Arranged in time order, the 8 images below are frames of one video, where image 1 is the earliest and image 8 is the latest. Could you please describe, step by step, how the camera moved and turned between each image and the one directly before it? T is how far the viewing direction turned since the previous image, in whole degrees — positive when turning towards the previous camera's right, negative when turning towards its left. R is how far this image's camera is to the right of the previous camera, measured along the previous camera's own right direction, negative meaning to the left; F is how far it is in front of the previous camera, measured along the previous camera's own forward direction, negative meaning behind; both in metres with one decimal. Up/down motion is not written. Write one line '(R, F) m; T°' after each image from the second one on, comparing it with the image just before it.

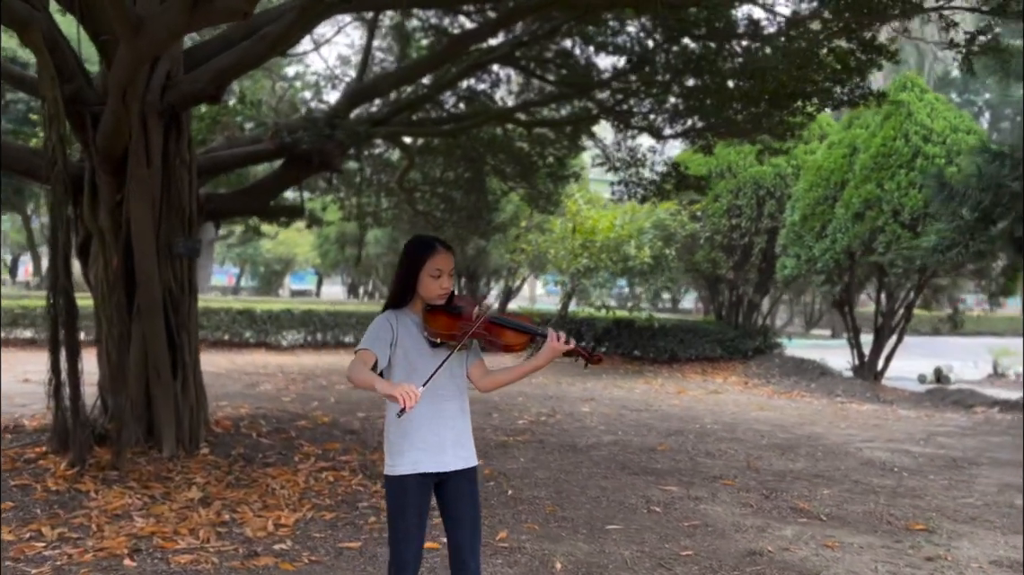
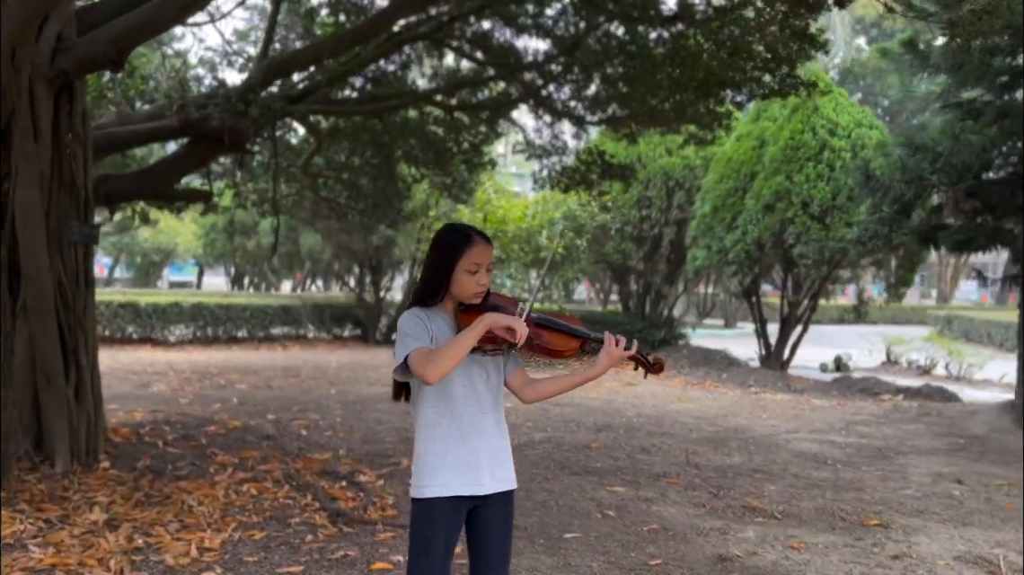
(-0.3, +0.4) m; +8°
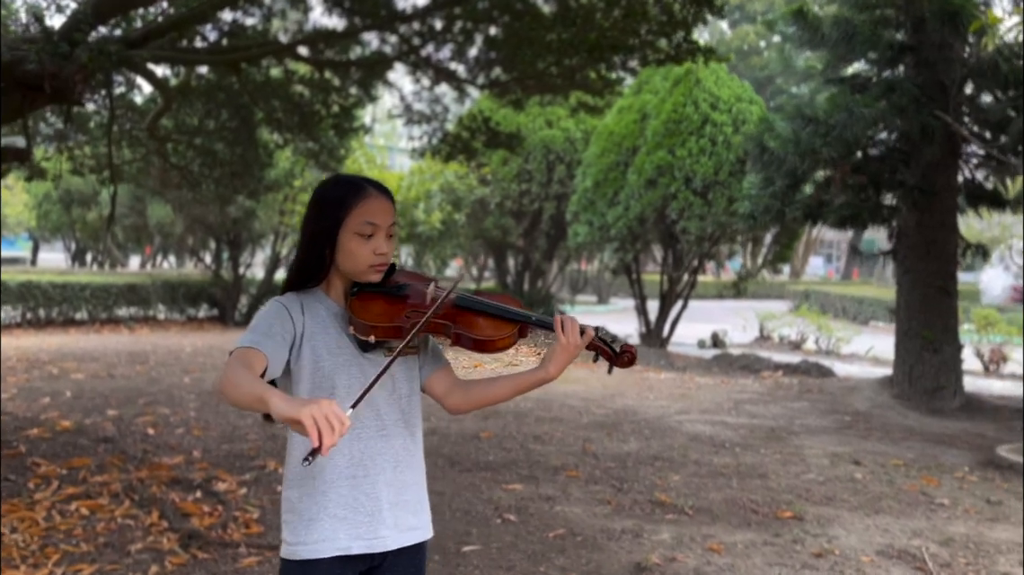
(-0.1, +0.6) m; +9°
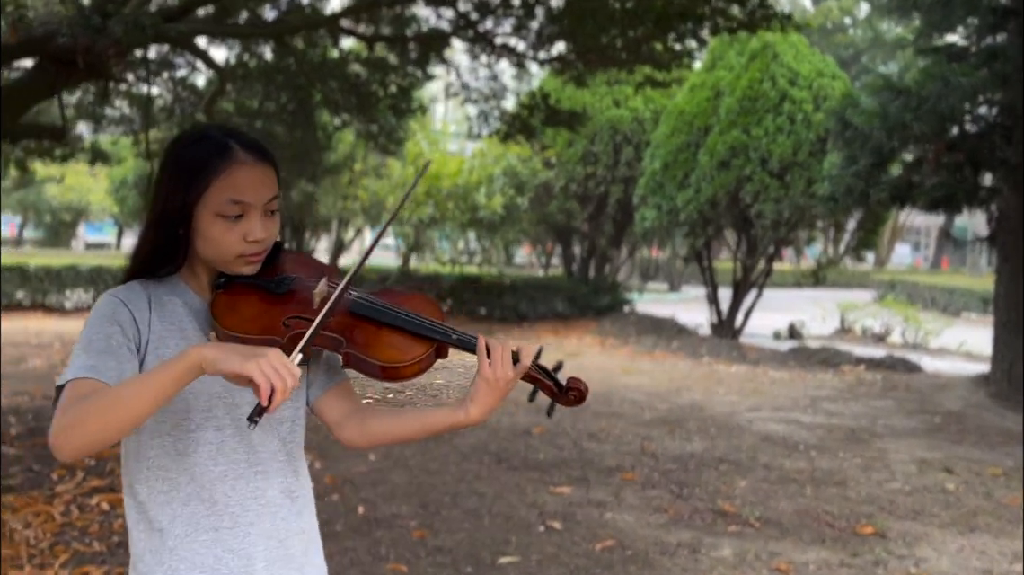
(+0.1, +0.4) m; -5°
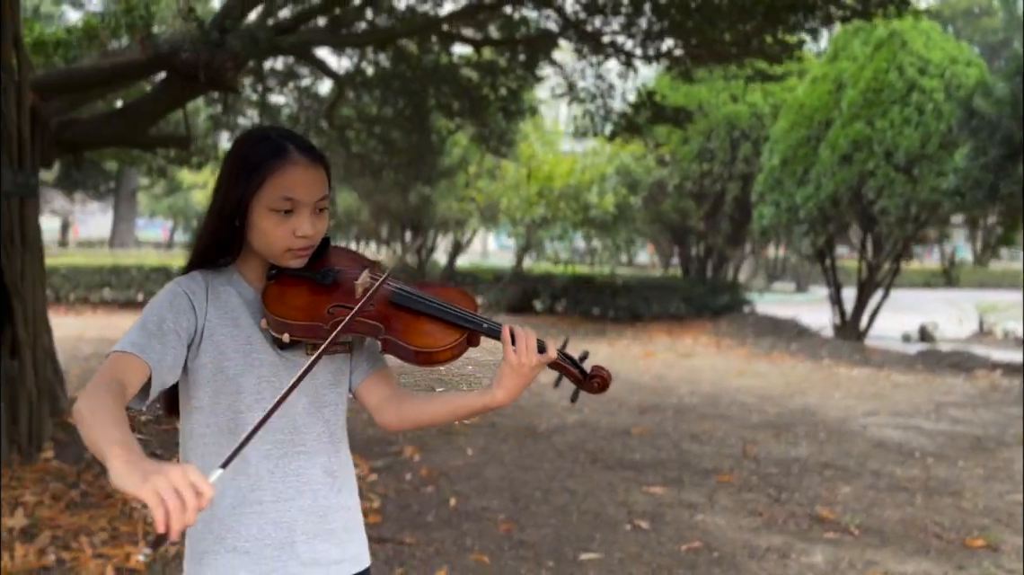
(+0.2, 0.0) m; -8°
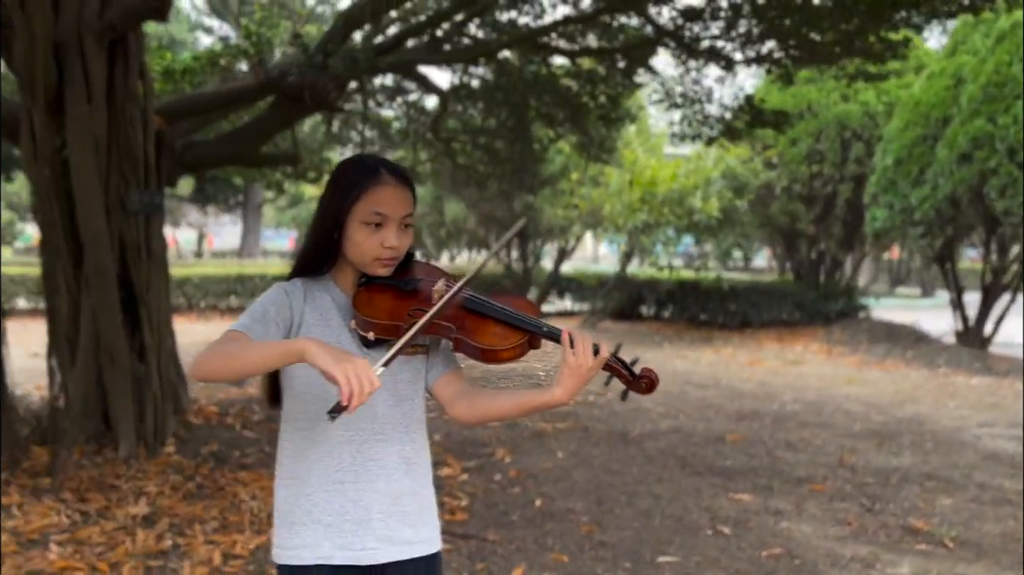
(+0.2, -0.1) m; -8°
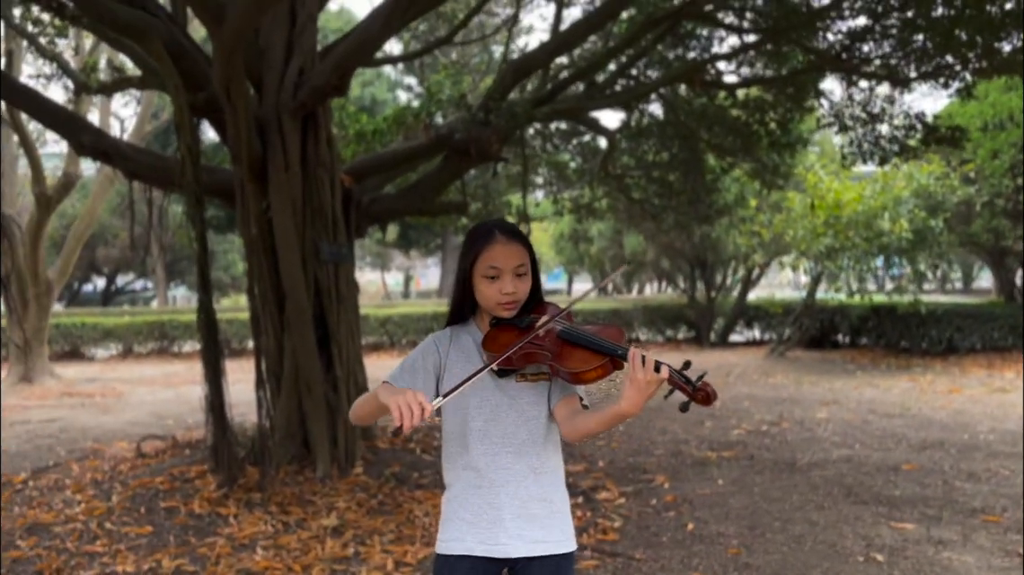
(+0.3, -0.3) m; -13°
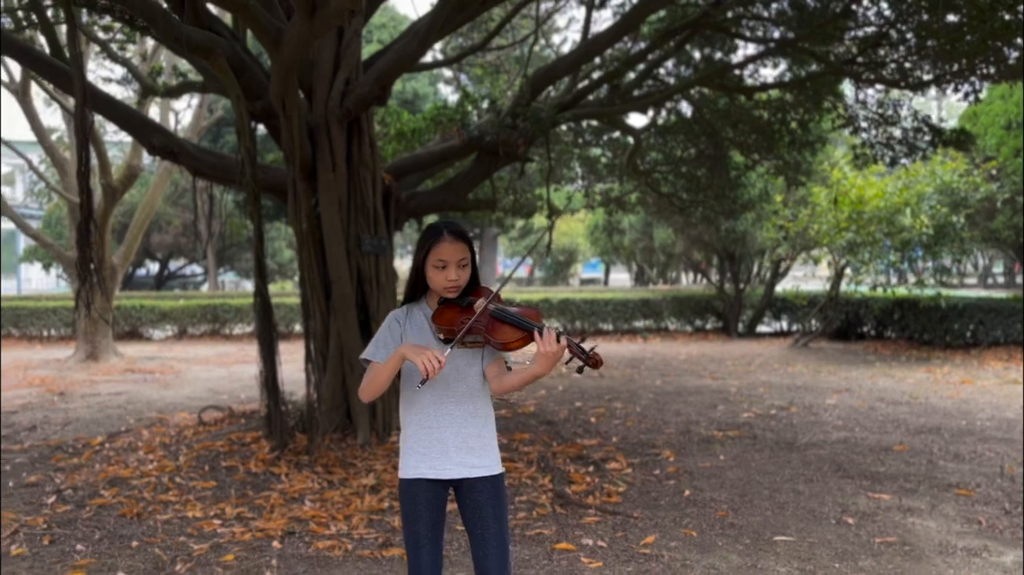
(+0.1, -0.6) m; -3°
